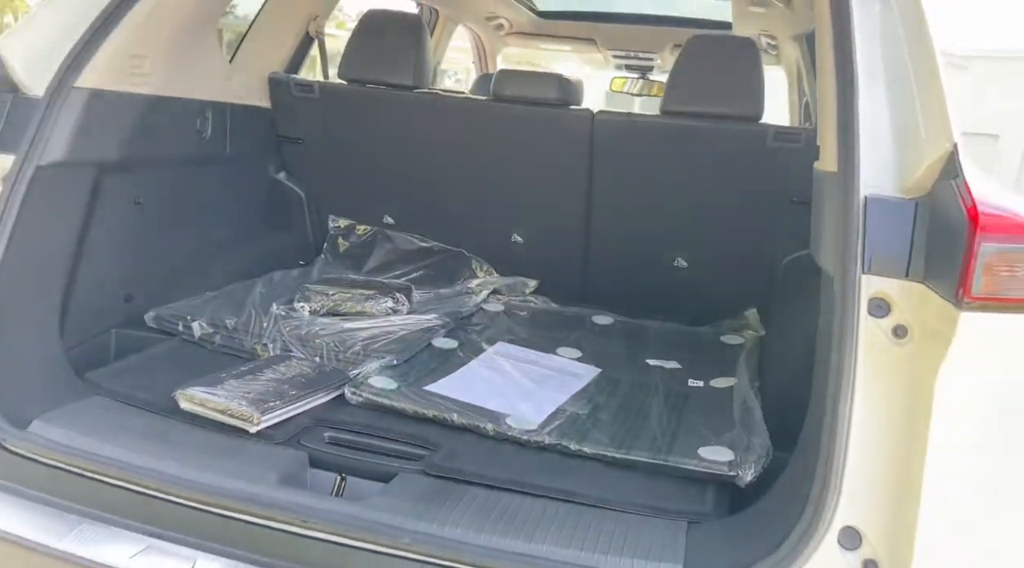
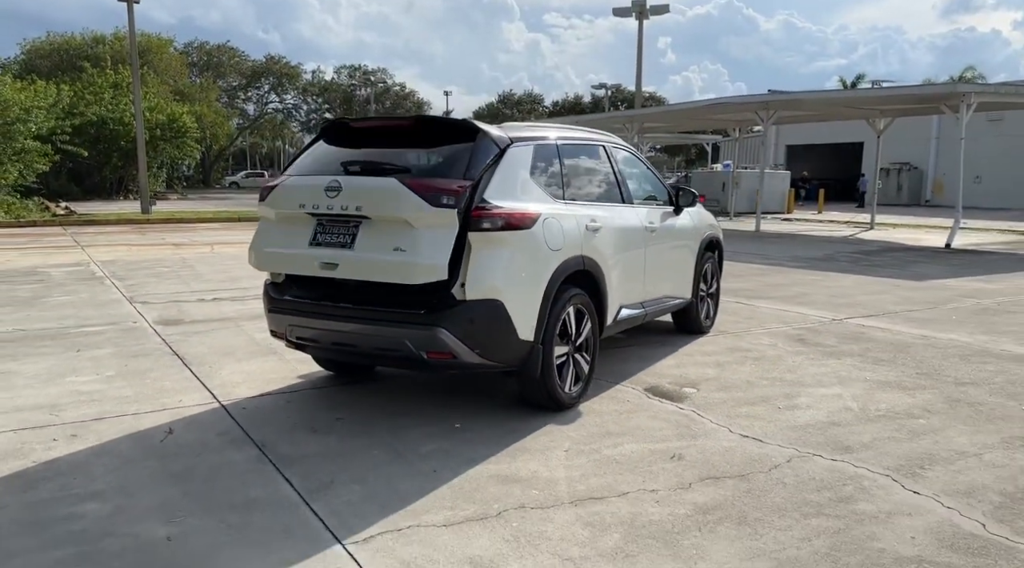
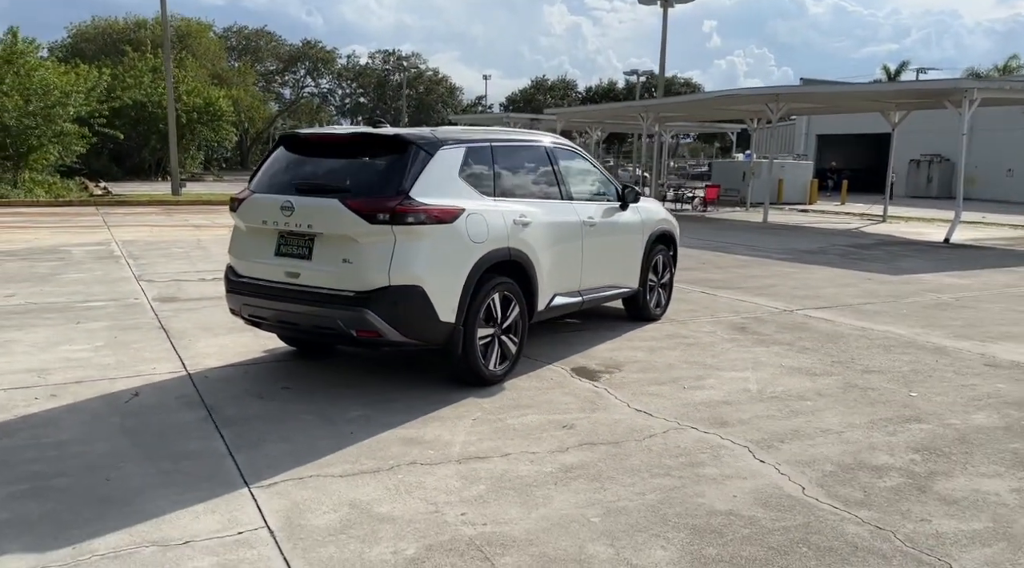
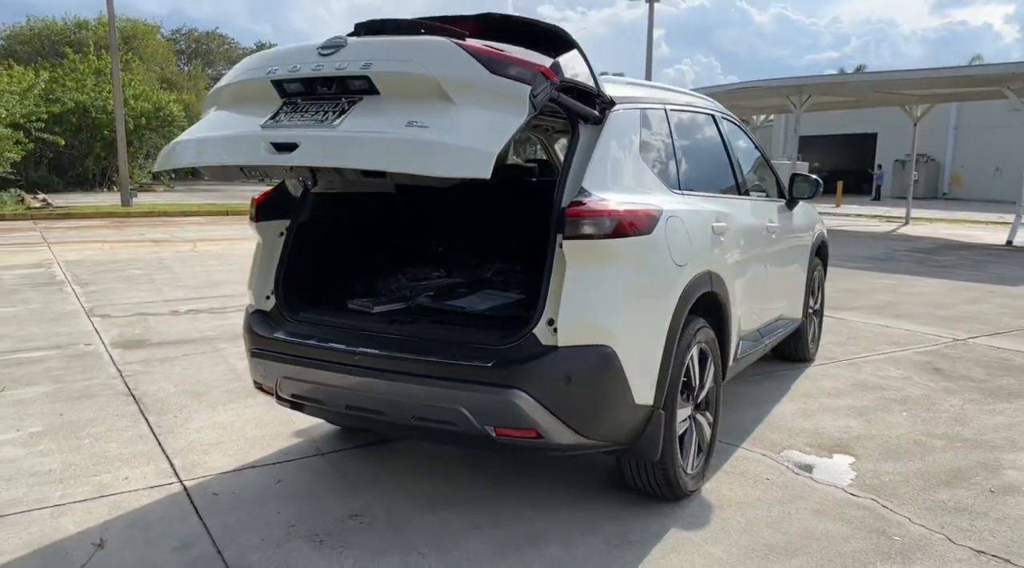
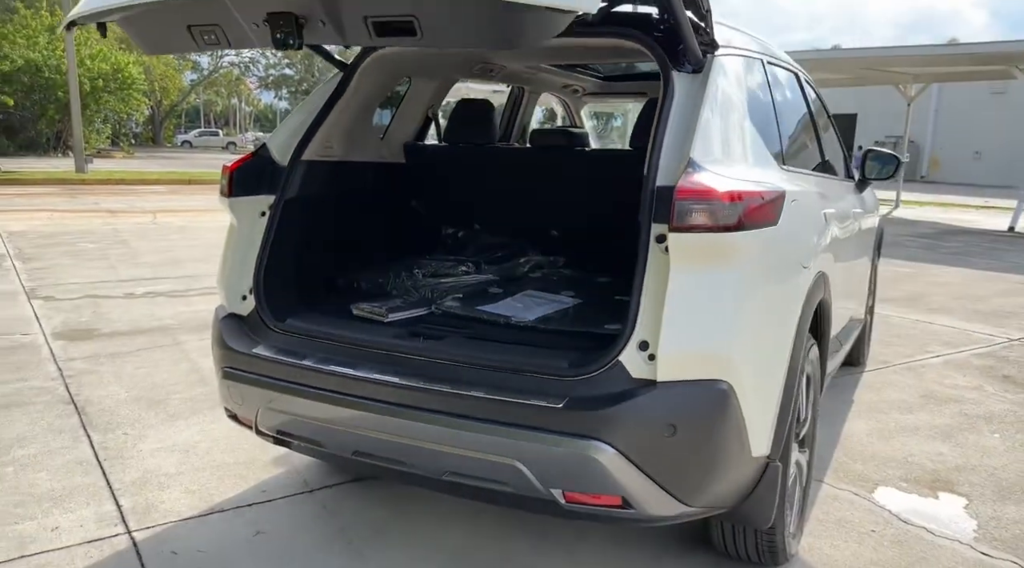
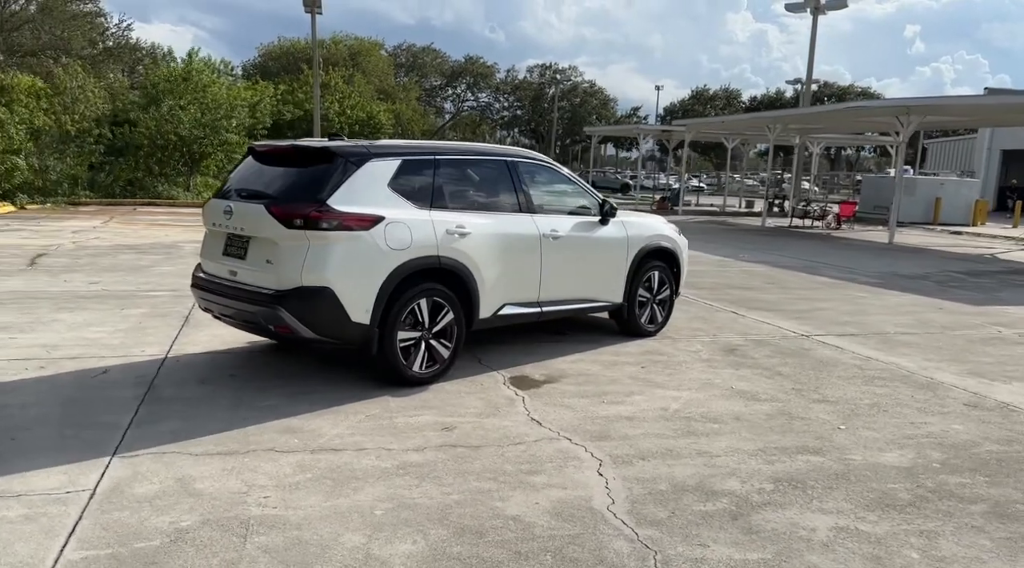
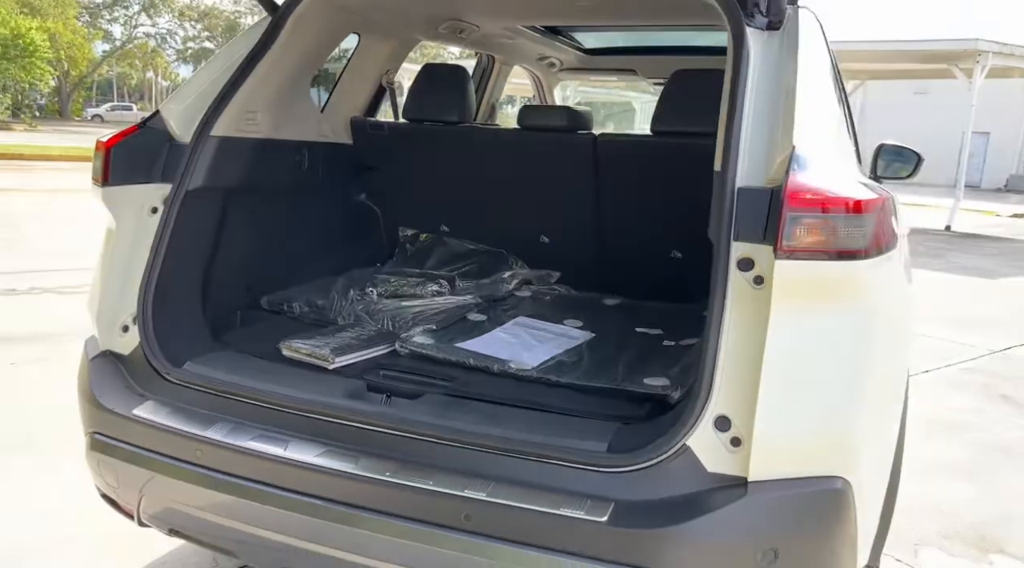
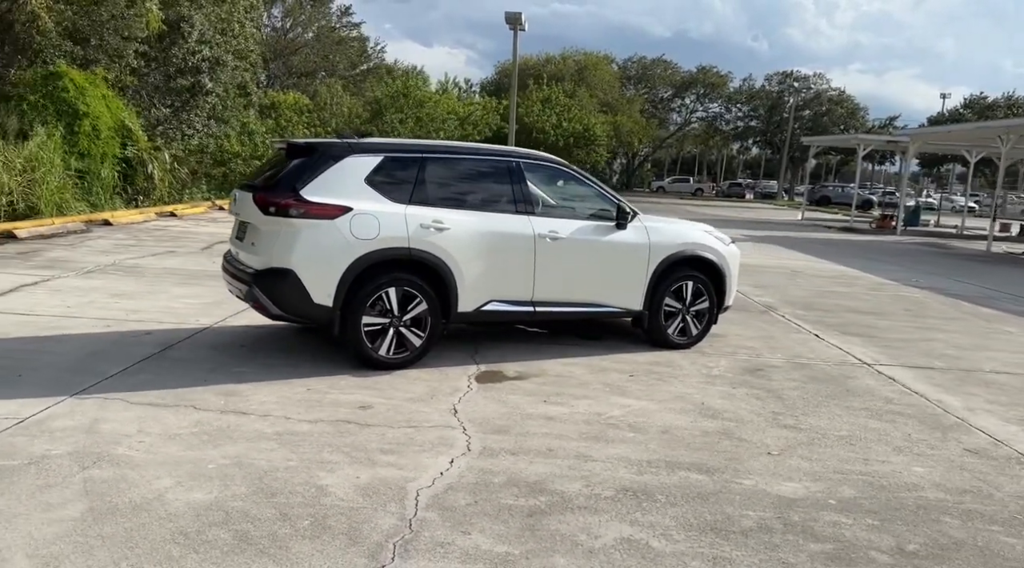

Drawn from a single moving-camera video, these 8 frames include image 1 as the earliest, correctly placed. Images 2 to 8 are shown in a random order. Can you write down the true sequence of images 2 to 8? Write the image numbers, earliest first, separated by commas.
7, 5, 4, 2, 3, 6, 8
